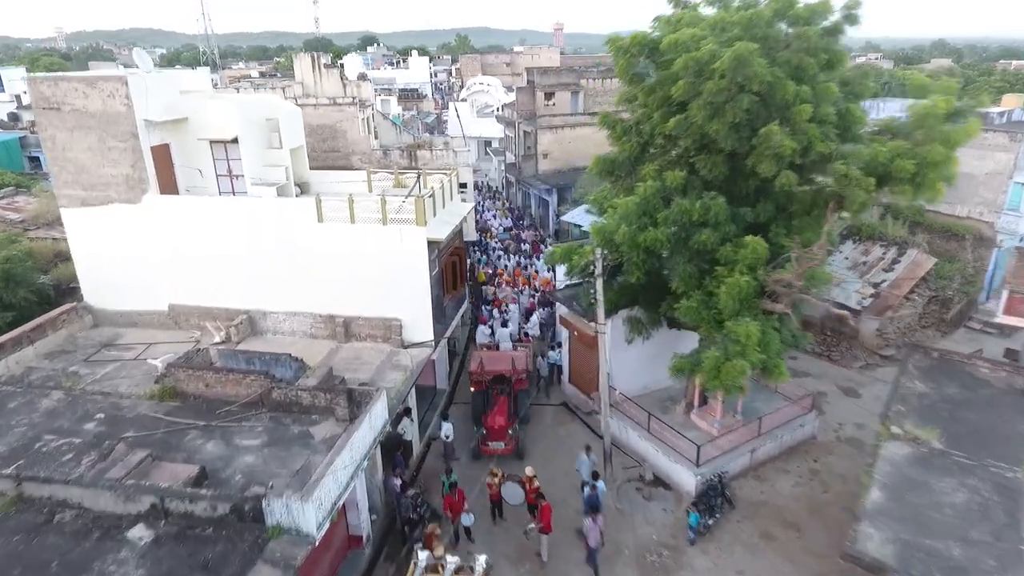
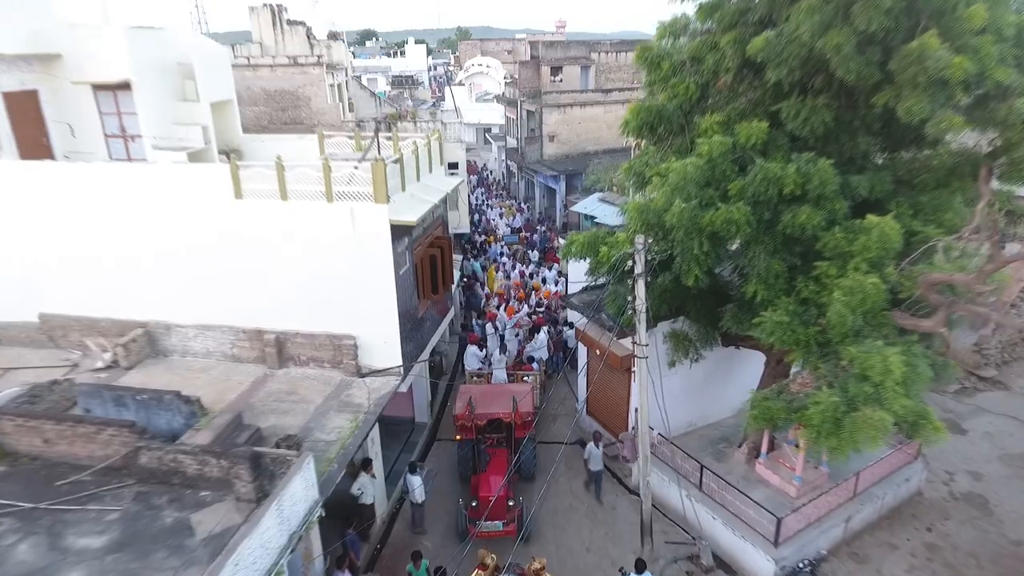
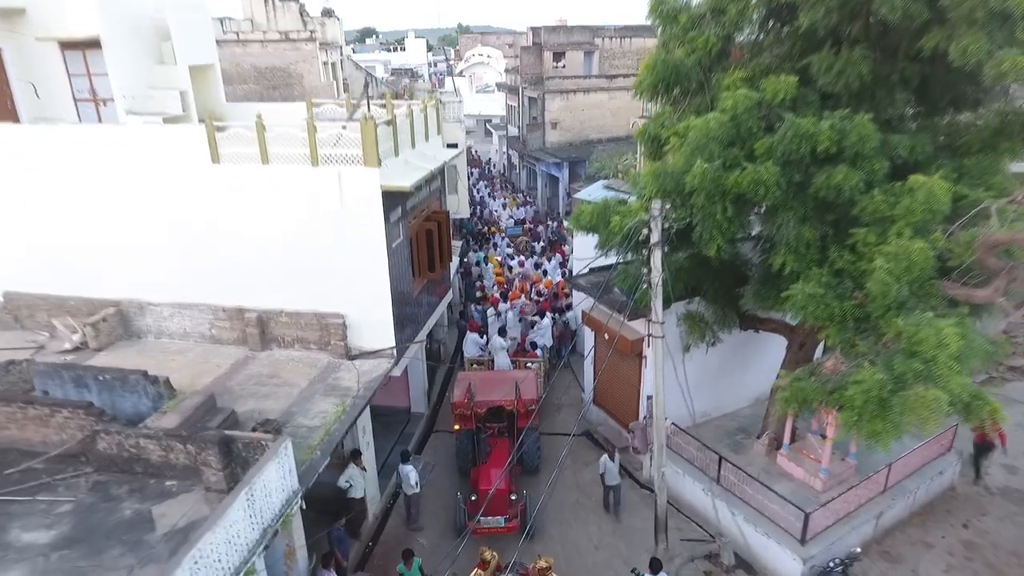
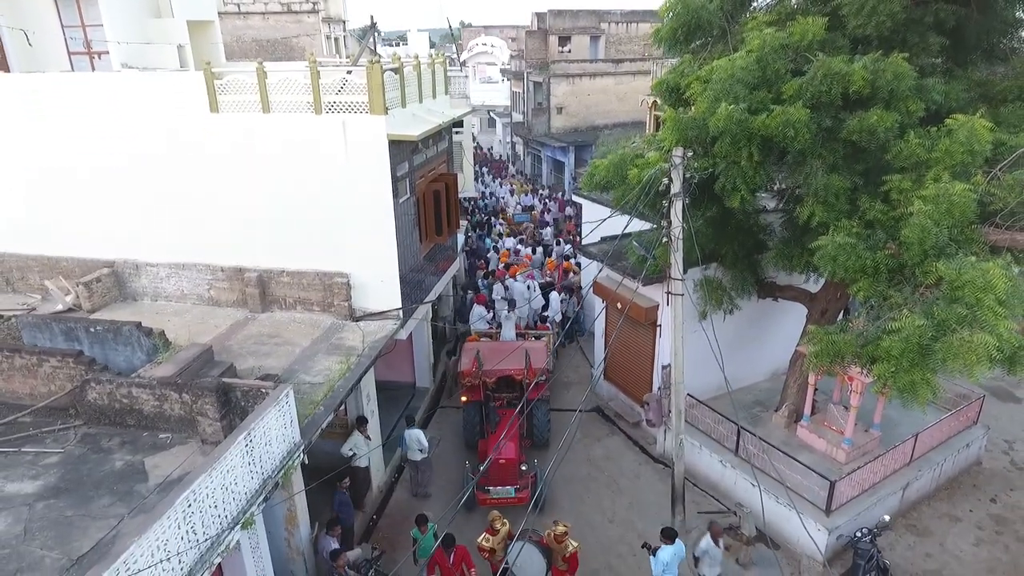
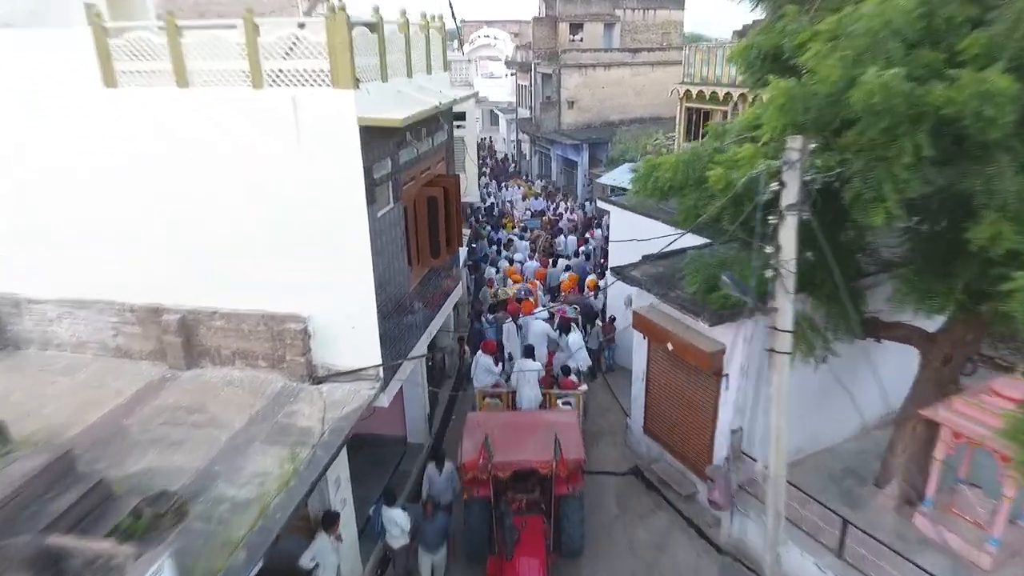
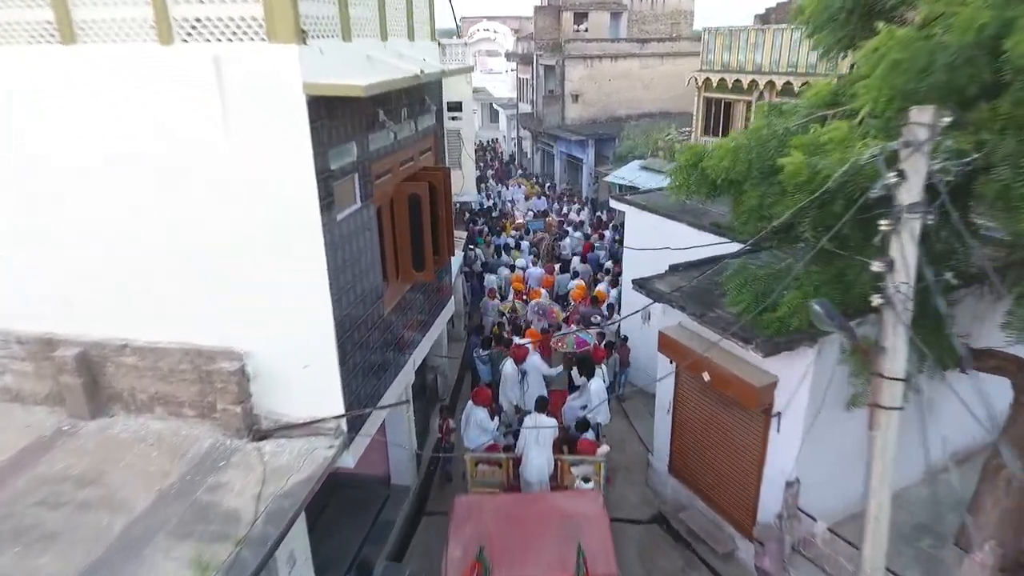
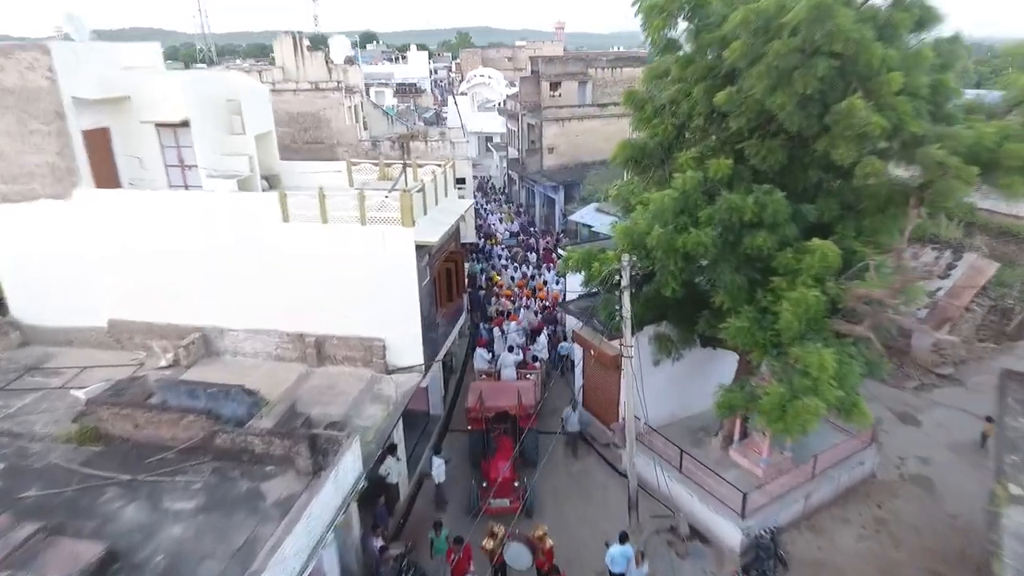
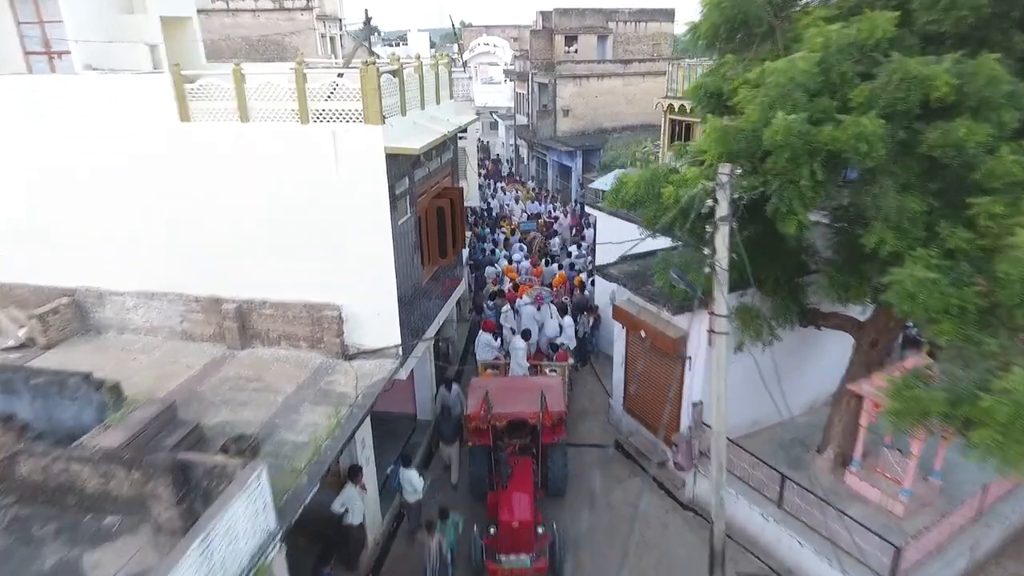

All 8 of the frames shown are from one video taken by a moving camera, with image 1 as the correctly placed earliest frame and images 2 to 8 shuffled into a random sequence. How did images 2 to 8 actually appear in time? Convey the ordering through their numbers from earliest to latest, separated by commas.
7, 2, 3, 4, 8, 5, 6
